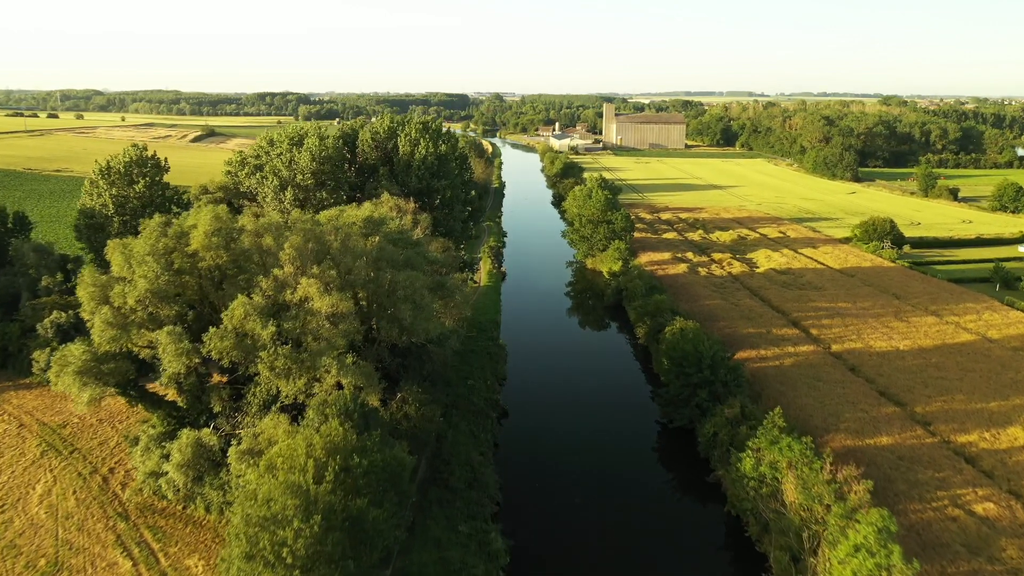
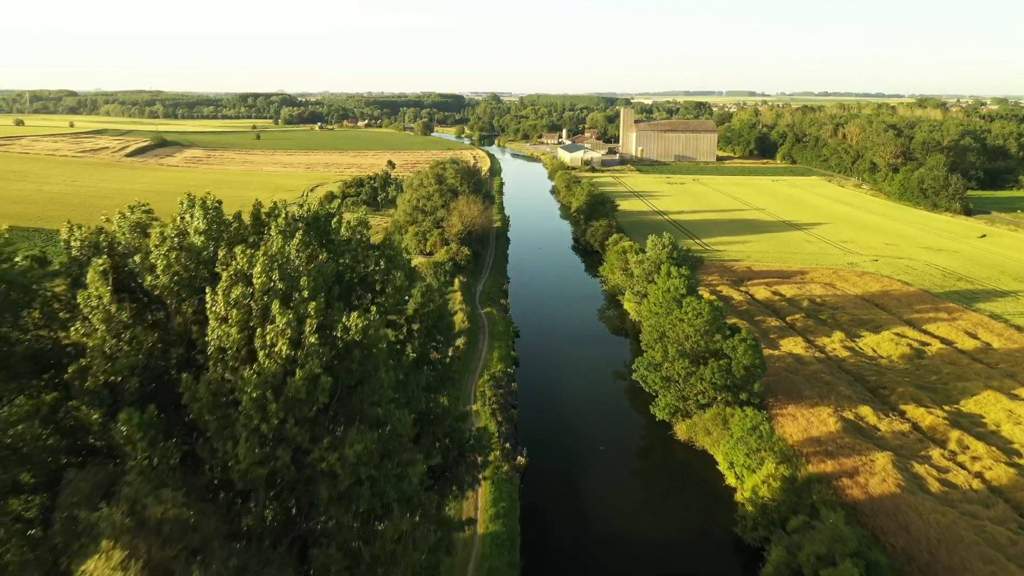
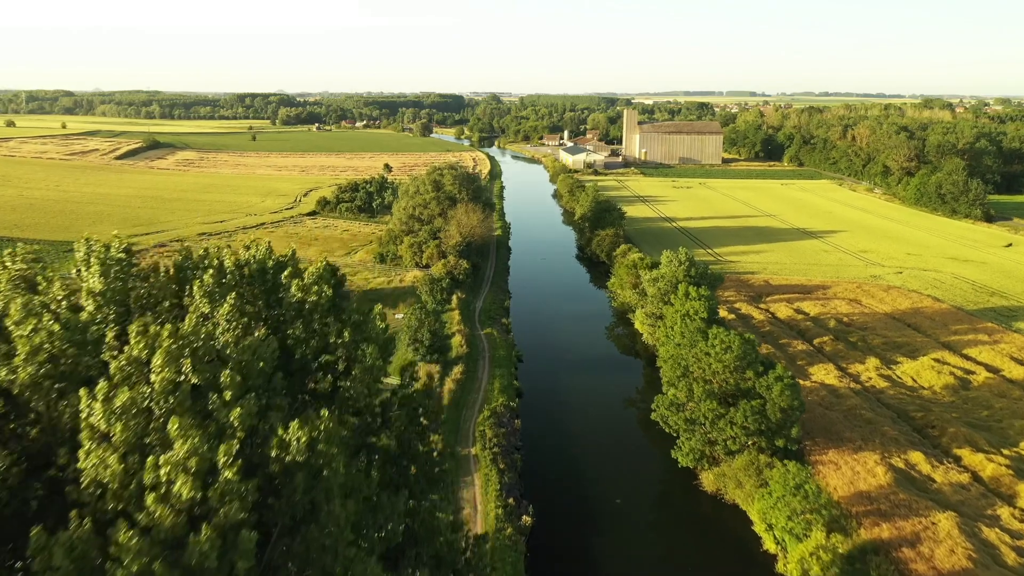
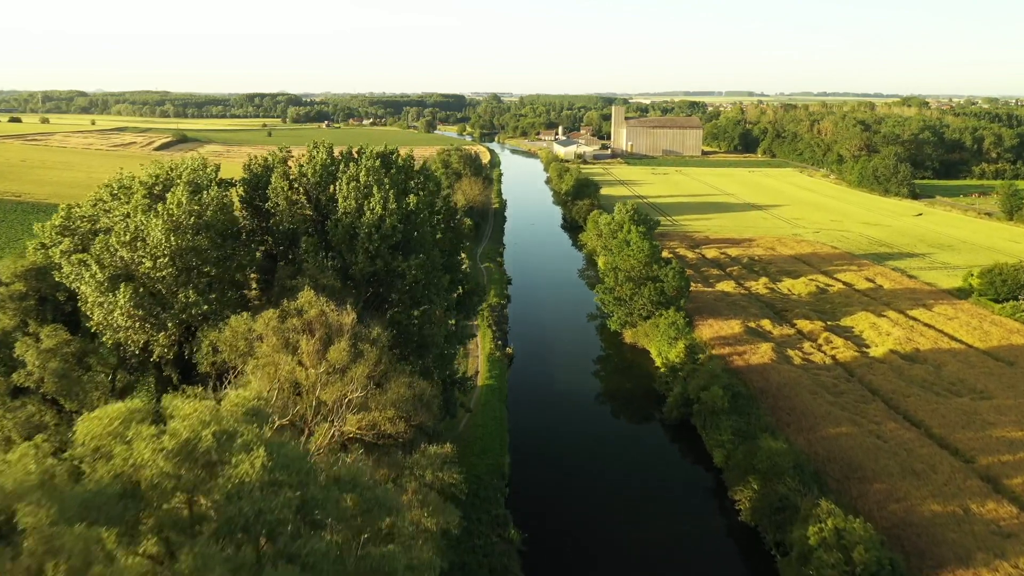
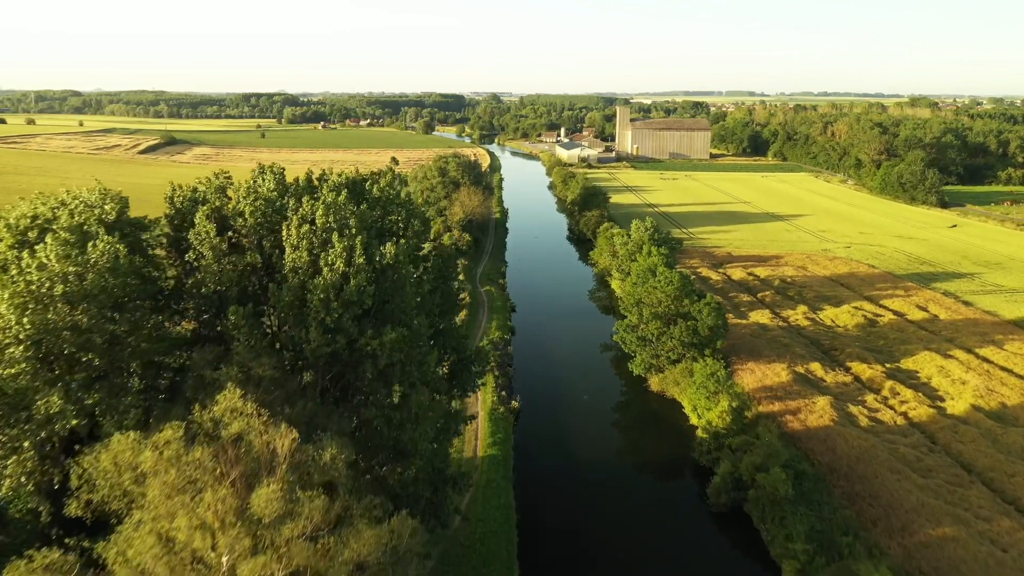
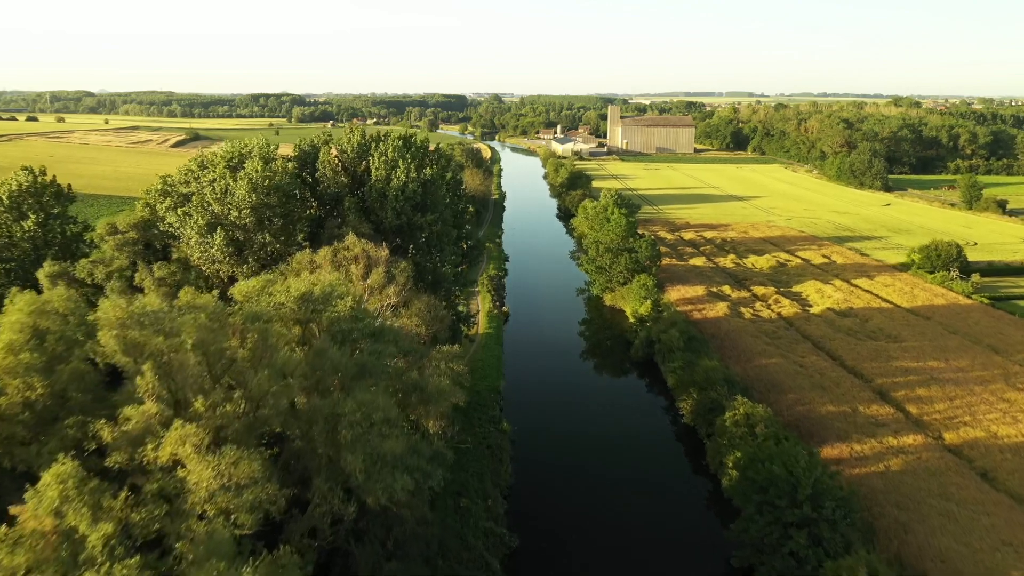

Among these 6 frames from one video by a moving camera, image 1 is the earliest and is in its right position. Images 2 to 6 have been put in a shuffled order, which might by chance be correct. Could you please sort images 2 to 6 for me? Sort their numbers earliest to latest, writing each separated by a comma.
6, 4, 5, 2, 3
